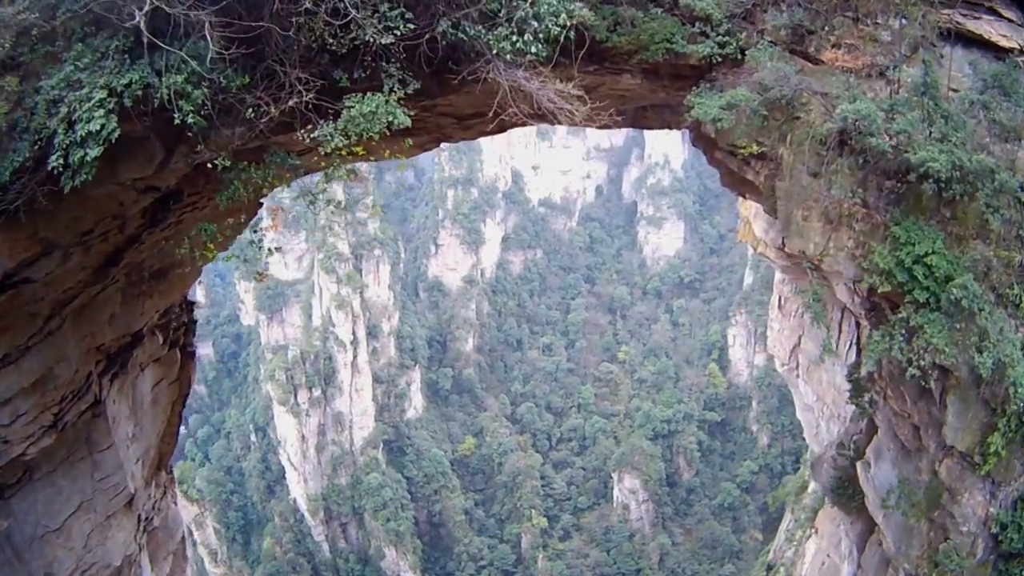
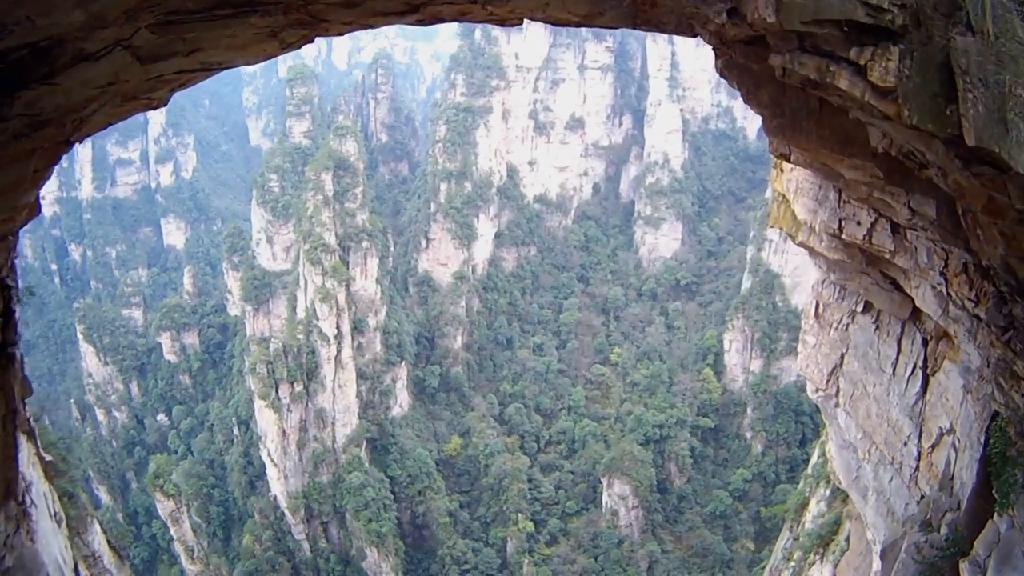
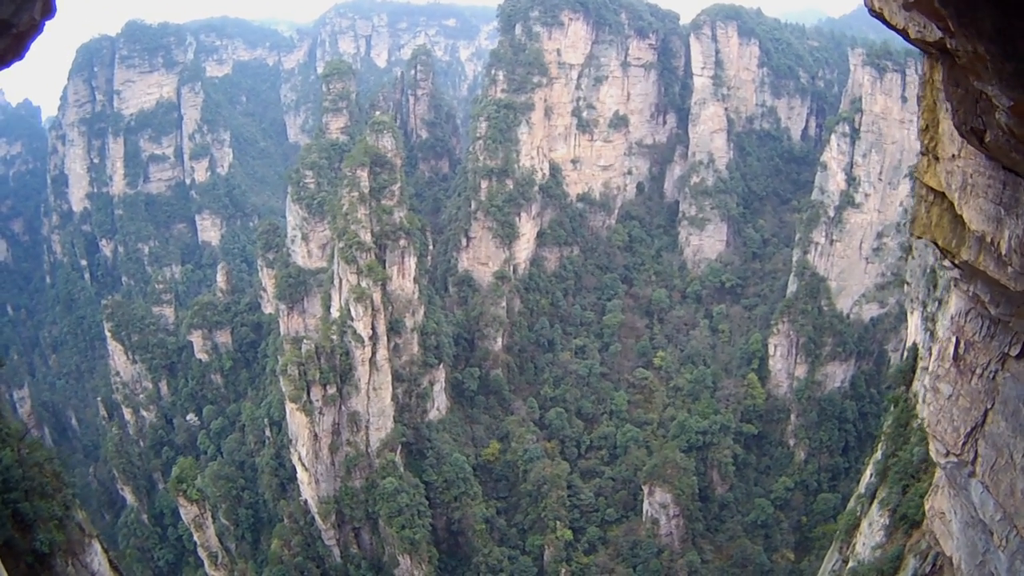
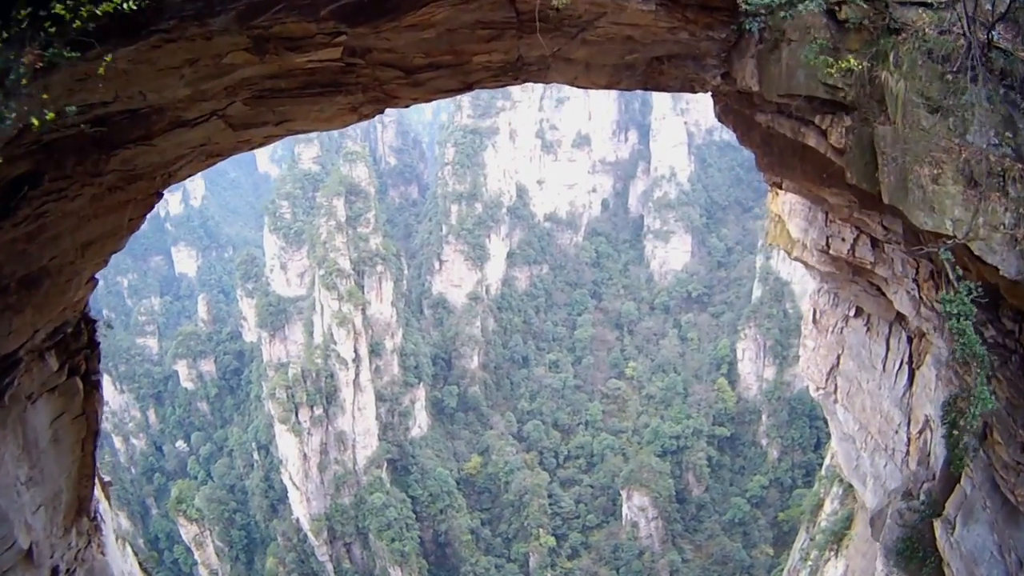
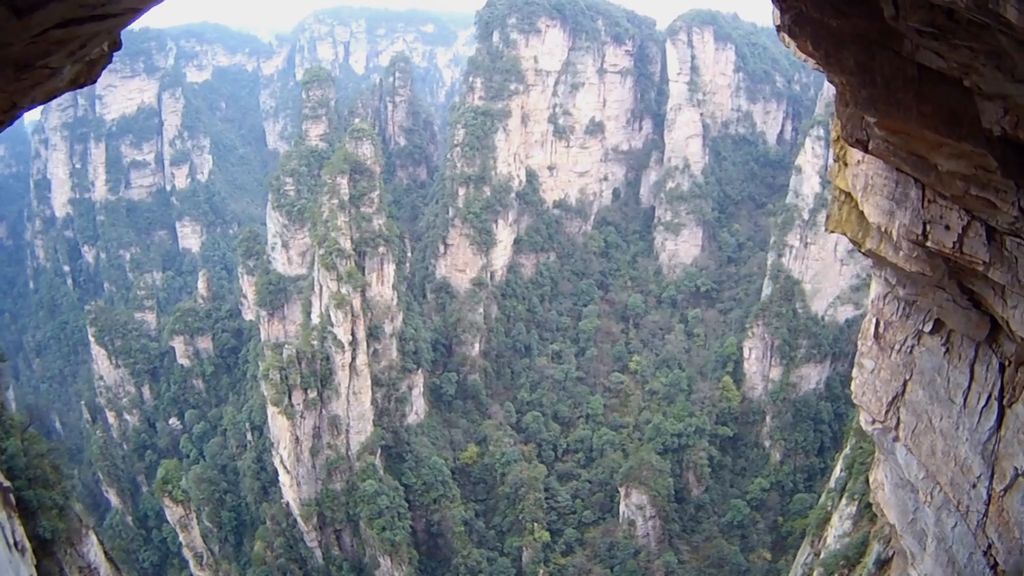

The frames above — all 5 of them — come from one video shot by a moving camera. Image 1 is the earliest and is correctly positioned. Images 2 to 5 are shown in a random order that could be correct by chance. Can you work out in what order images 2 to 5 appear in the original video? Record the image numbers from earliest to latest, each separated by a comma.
4, 2, 5, 3
